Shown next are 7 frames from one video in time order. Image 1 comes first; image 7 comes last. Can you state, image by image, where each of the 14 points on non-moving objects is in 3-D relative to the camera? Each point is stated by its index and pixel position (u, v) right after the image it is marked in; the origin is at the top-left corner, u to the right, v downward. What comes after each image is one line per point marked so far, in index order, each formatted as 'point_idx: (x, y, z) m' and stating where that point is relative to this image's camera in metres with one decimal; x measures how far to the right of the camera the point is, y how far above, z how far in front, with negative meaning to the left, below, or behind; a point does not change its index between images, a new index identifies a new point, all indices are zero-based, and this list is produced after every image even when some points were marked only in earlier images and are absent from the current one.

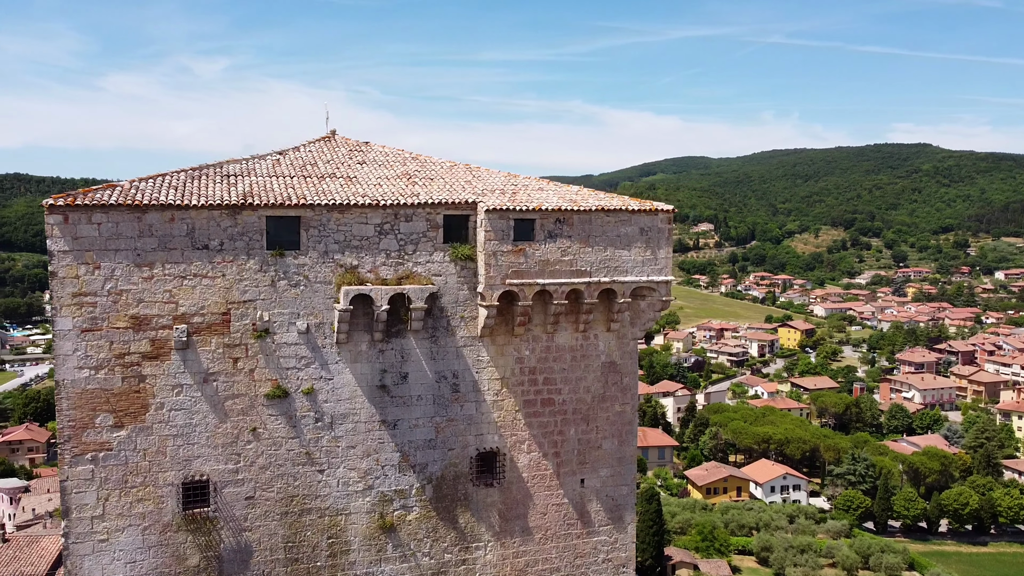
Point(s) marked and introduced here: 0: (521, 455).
0: (+0.1, -2.0, +9.6) m
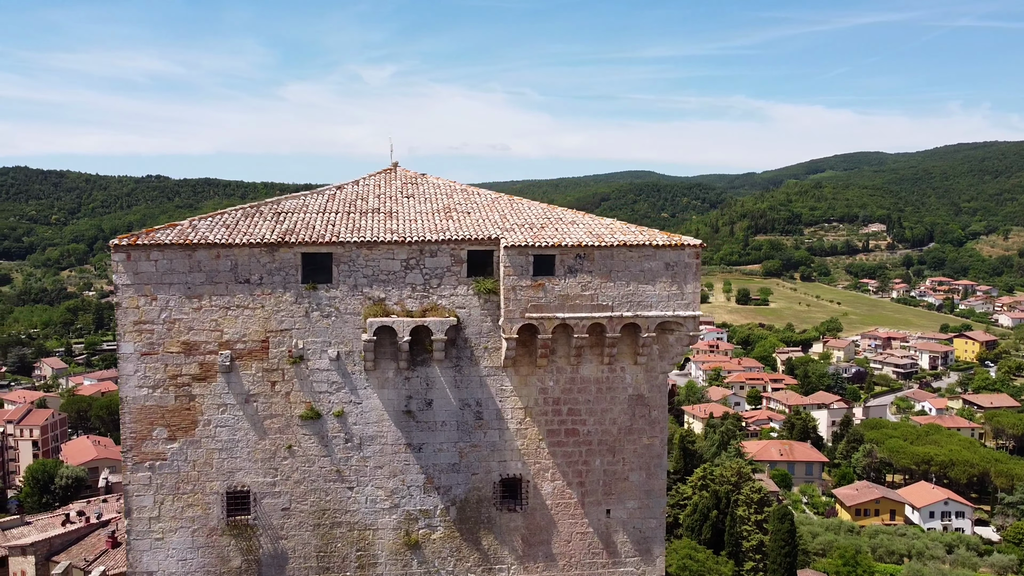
0: (+0.4, -2.4, +9.8) m
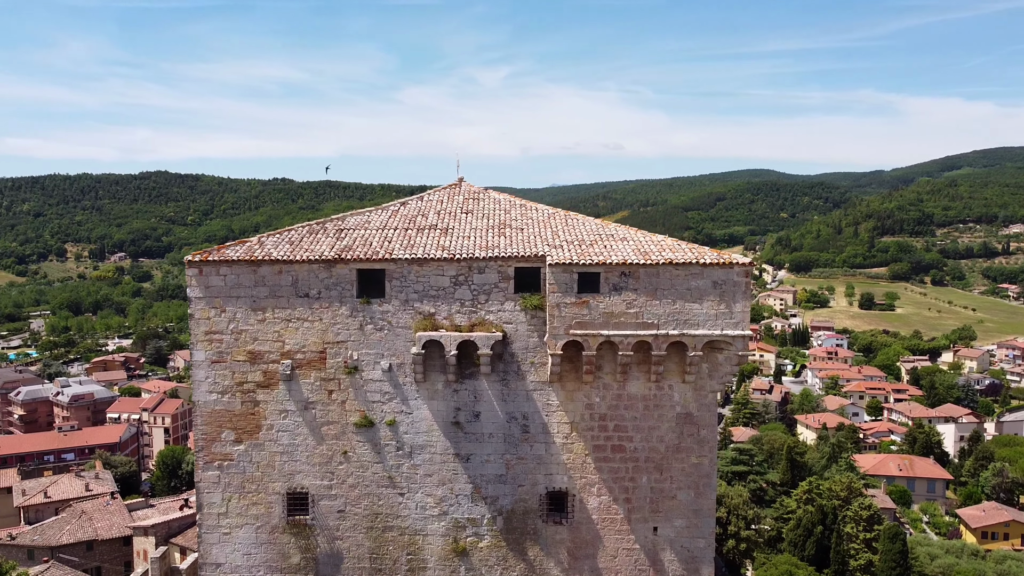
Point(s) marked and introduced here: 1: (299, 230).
0: (+1.0, -2.6, +9.9) m
1: (-2.8, +0.7, +10.5) m
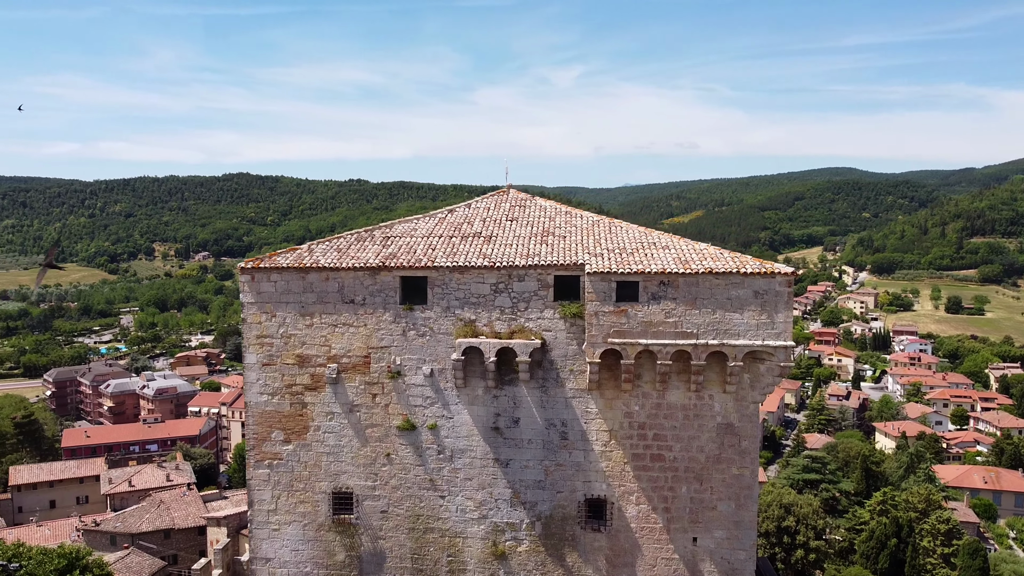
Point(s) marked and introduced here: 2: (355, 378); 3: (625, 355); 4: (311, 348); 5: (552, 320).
0: (+1.4, -2.7, +9.9) m
1: (-2.2, +0.7, +10.8) m
2: (-2.0, -1.1, +10.0) m
3: (+1.3, -0.8, +9.5) m
4: (-2.5, -0.8, +10.1) m
5: (+0.5, -0.4, +9.8) m
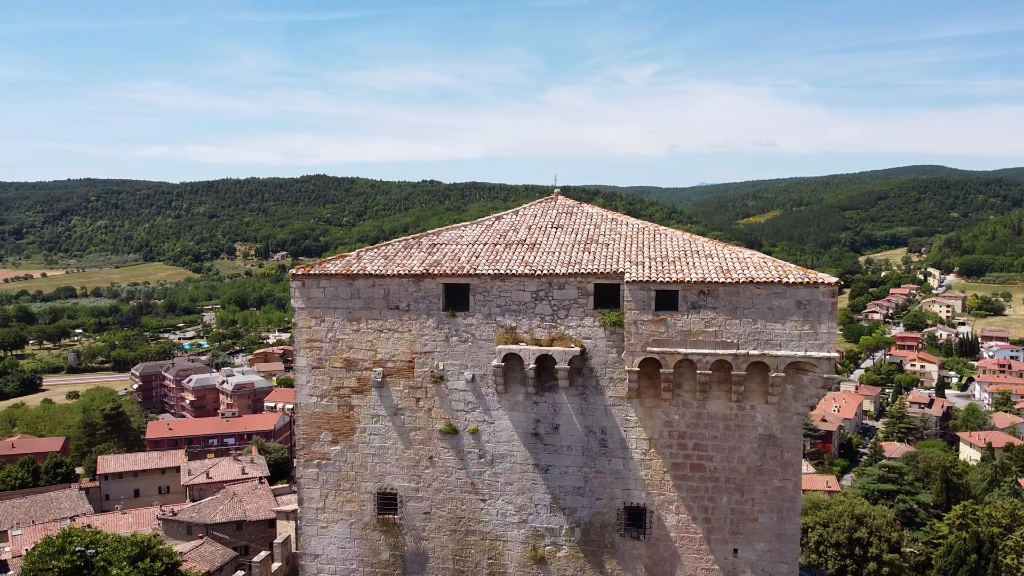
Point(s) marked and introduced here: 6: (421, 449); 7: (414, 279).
0: (+1.9, -2.8, +9.9) m
1: (-1.6, +0.6, +11.1) m
2: (-1.4, -1.2, +10.3) m
3: (+1.8, -0.9, +9.5) m
4: (-2.0, -0.8, +10.4) m
5: (+1.0, -0.5, +9.8) m
6: (-1.2, -2.1, +10.3) m
7: (-1.2, +0.1, +10.2) m
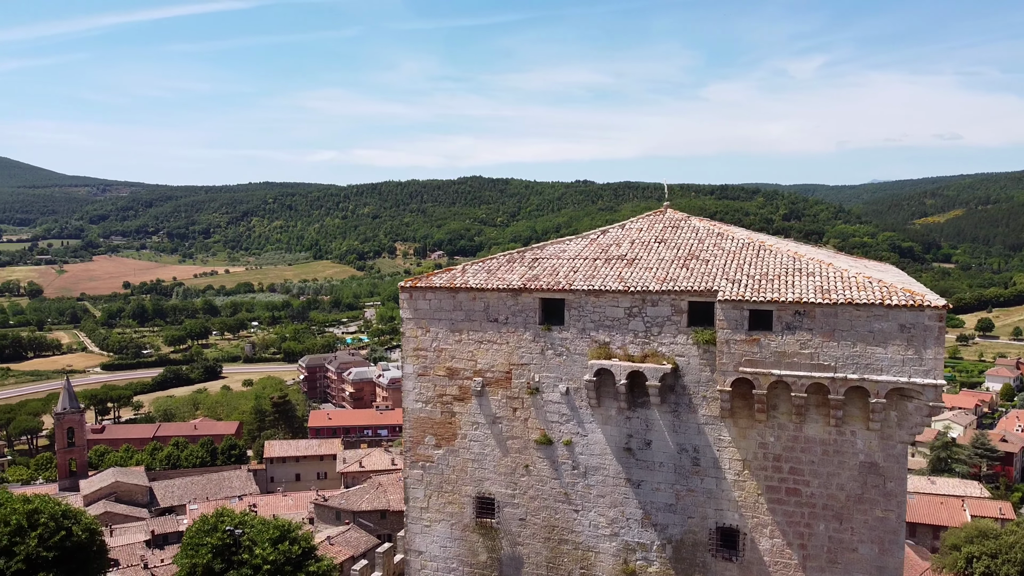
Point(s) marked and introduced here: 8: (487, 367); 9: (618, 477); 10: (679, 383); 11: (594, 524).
0: (+3.0, -3.0, +9.7) m
1: (-0.2, +0.4, +11.5) m
2: (-0.2, -1.4, +10.7) m
3: (+2.8, -1.1, +9.3) m
4: (-0.7, -1.0, +10.9) m
5: (+2.1, -0.7, +9.8) m
6: (+0.1, -2.2, +10.7) m
7: (0.0, -0.1, +10.5) m
8: (-0.3, -1.1, +10.8) m
9: (+1.3, -2.4, +10.3) m
10: (+2.0, -1.2, +9.9) m
11: (+1.0, -3.0, +10.4) m
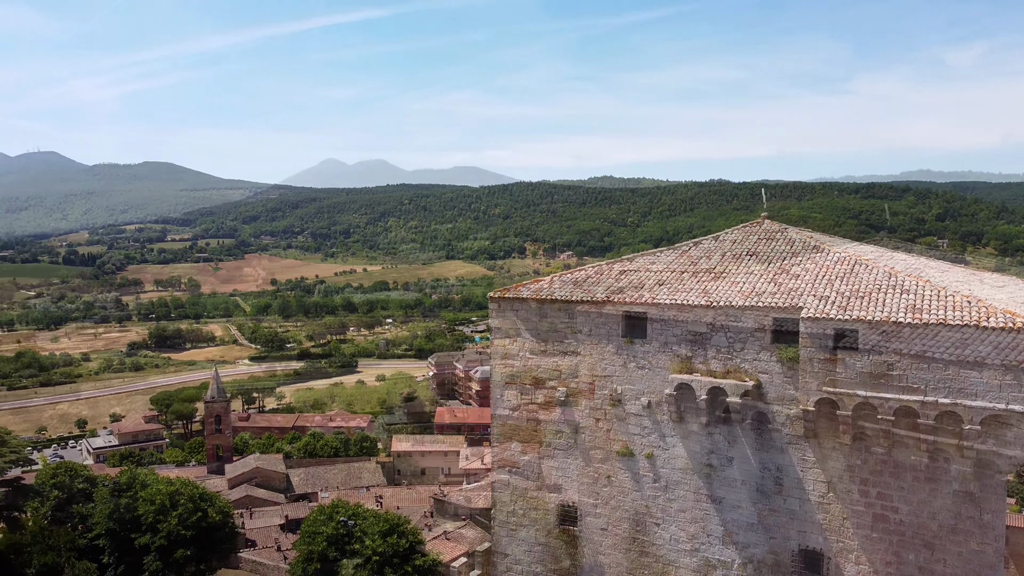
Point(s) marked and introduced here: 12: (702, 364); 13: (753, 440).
0: (+3.9, -3.2, +9.4) m
1: (+1.1, +0.2, +11.7) m
2: (+0.9, -1.6, +10.9) m
3: (+3.7, -1.3, +9.0) m
4: (+0.4, -1.2, +11.2) m
5: (+3.0, -0.9, +9.6) m
6: (+1.2, -2.4, +10.9) m
7: (+1.1, -0.2, +10.7) m
8: (+0.8, -1.2, +11.0) m
9: (+2.4, -2.6, +10.2) m
10: (+3.0, -1.4, +9.7) m
11: (+2.1, -3.2, +10.4) m
12: (+2.3, -0.9, +10.0) m
13: (+2.9, -1.8, +9.8) m
